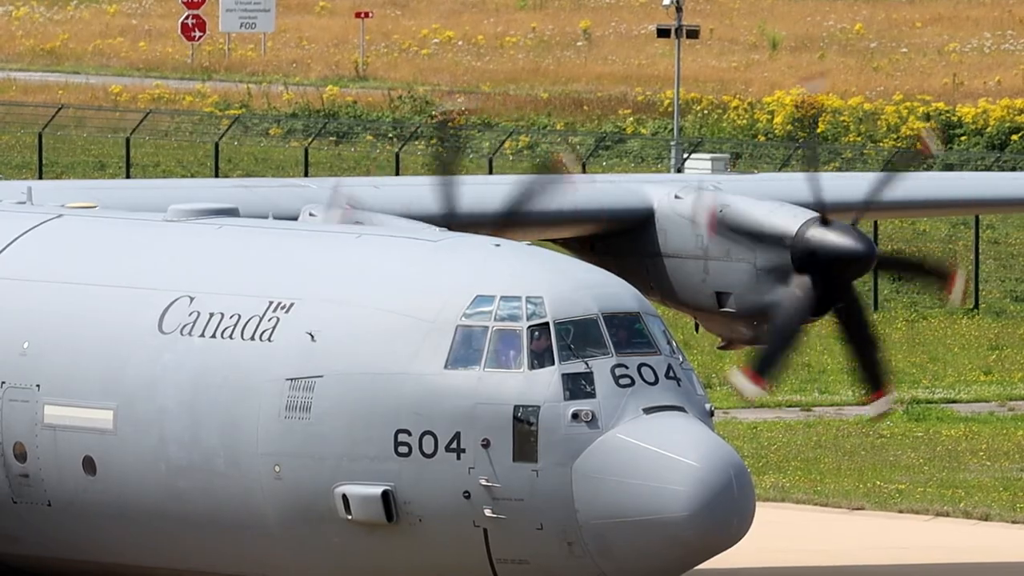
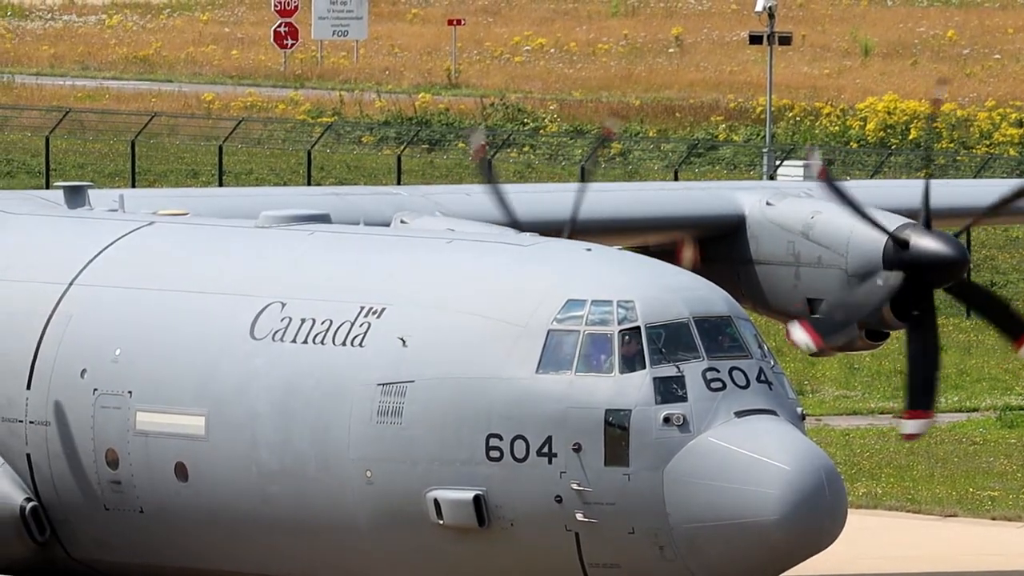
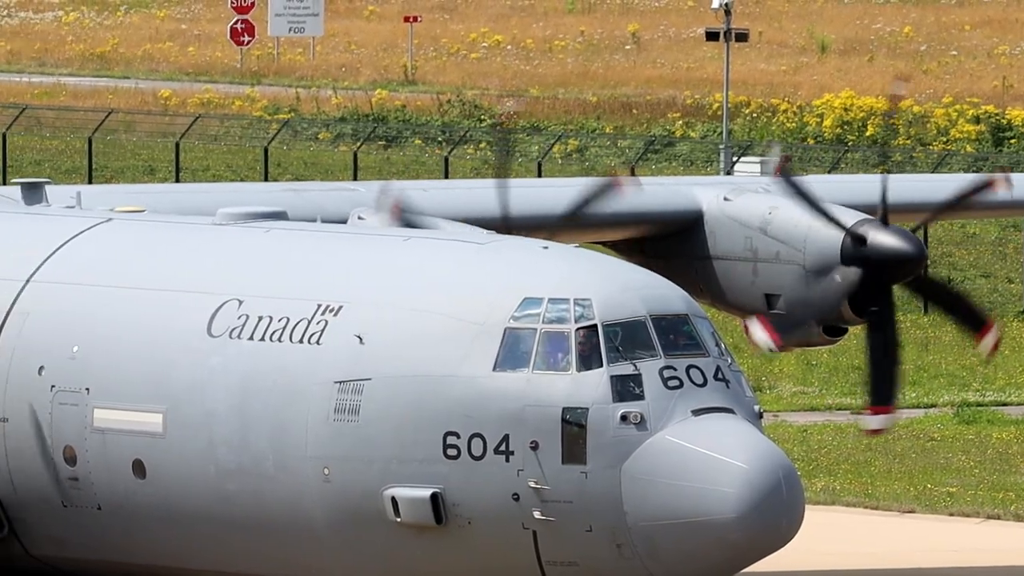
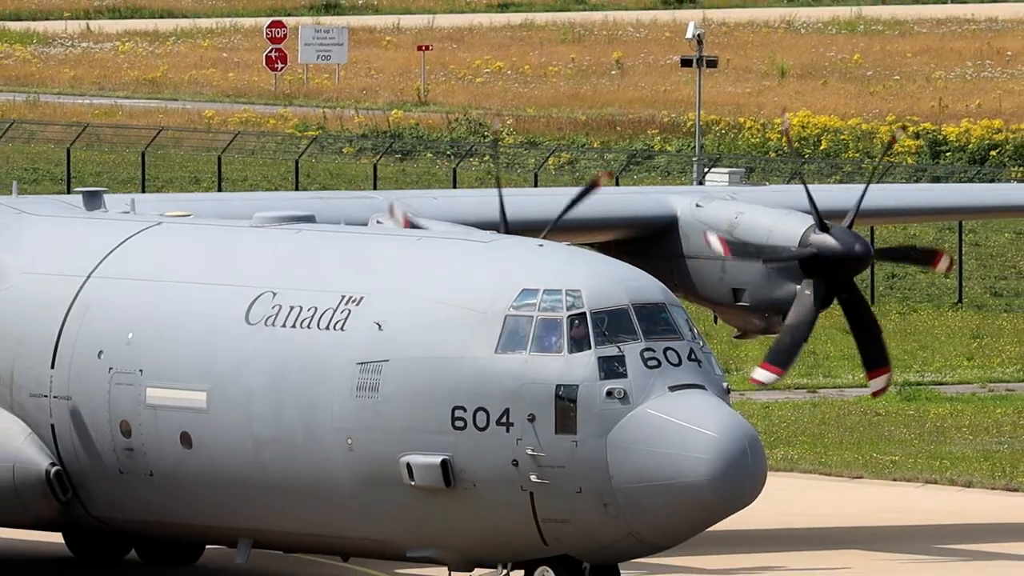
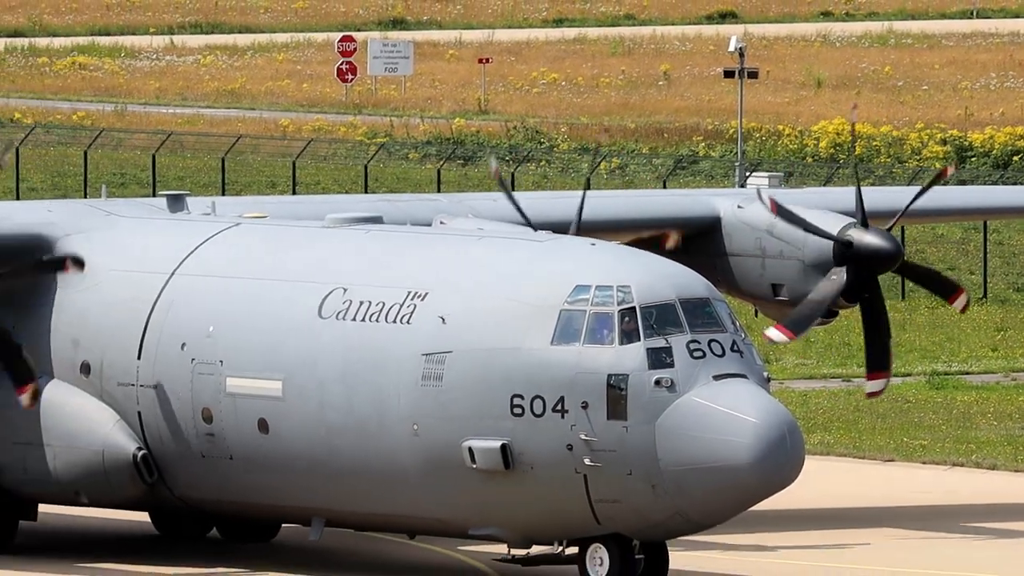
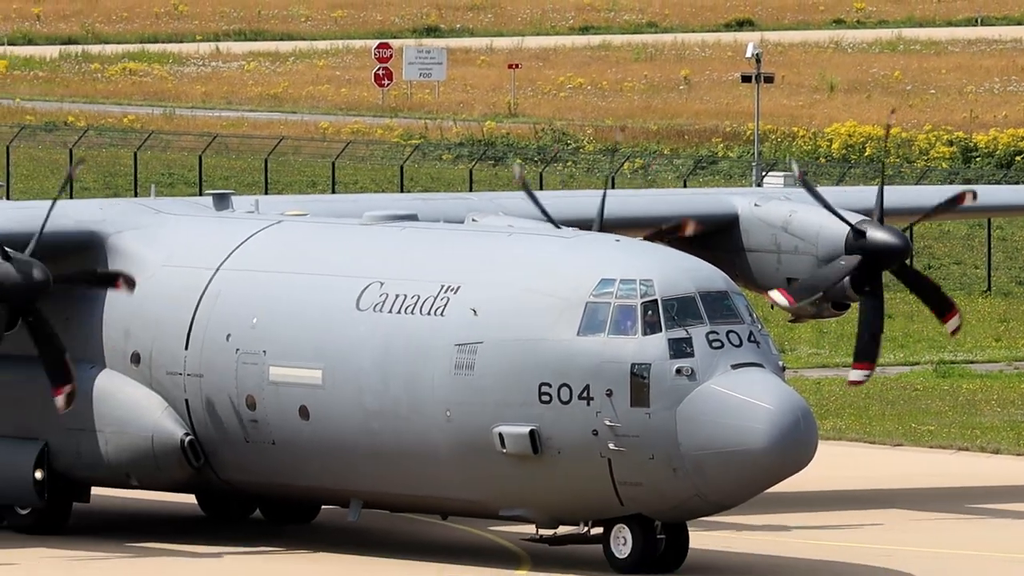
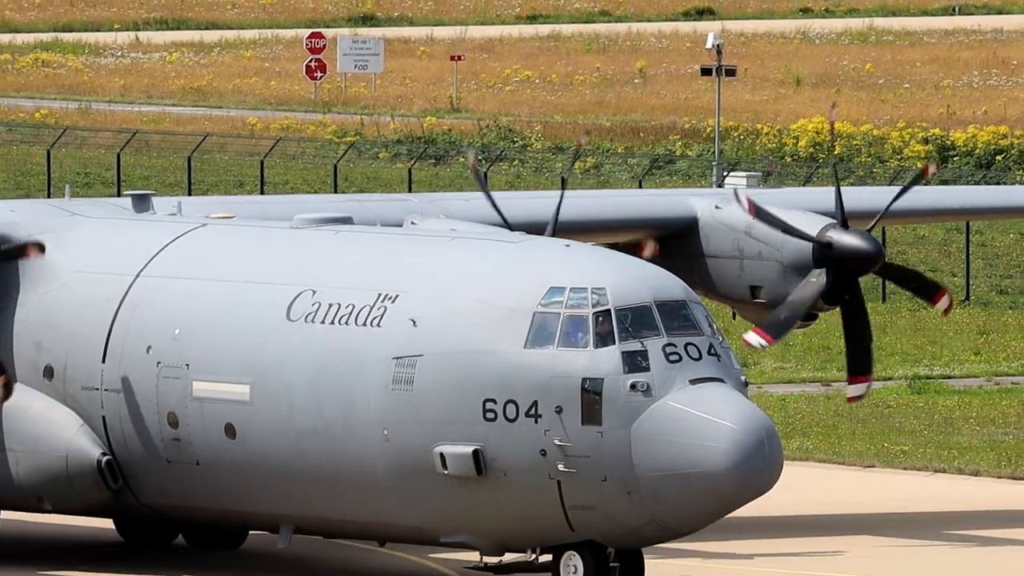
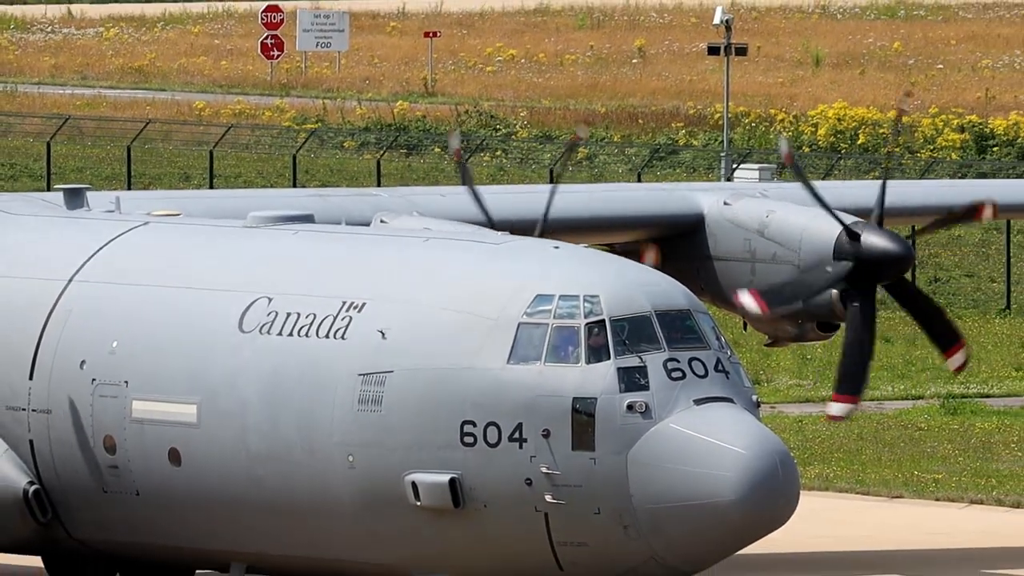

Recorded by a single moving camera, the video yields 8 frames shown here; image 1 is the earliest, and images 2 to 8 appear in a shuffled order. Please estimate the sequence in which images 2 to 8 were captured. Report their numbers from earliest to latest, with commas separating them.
3, 2, 8, 4, 7, 5, 6
